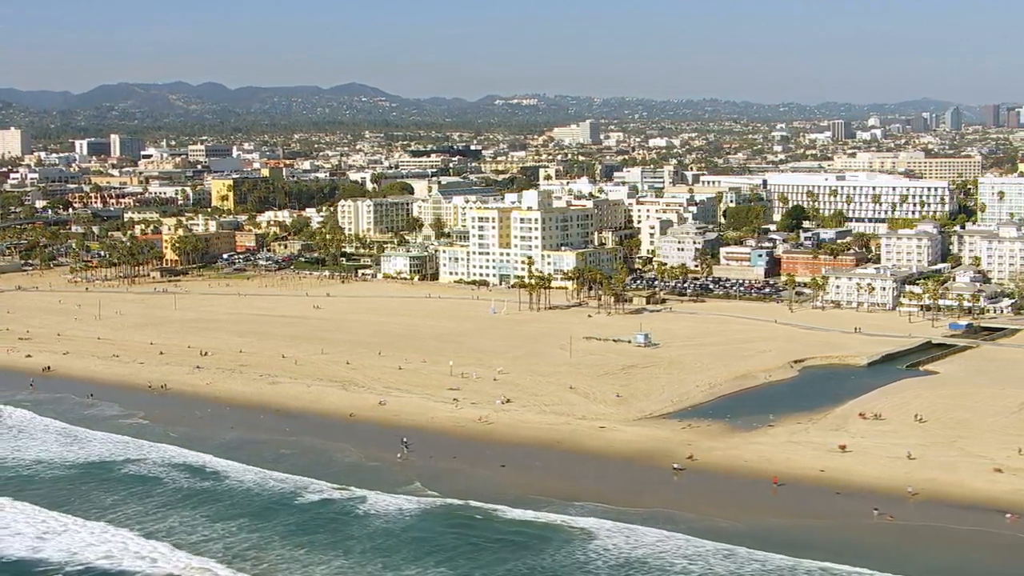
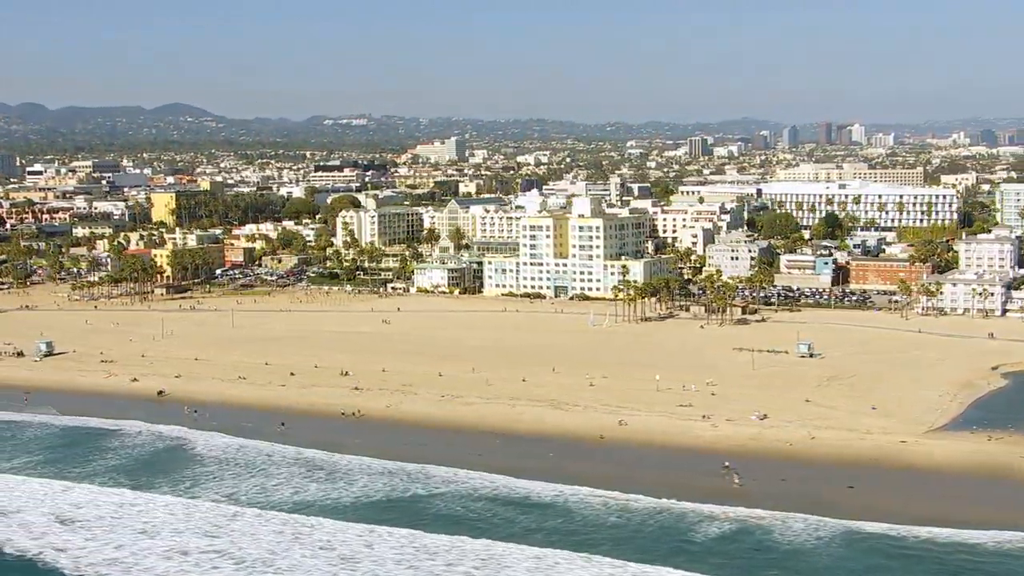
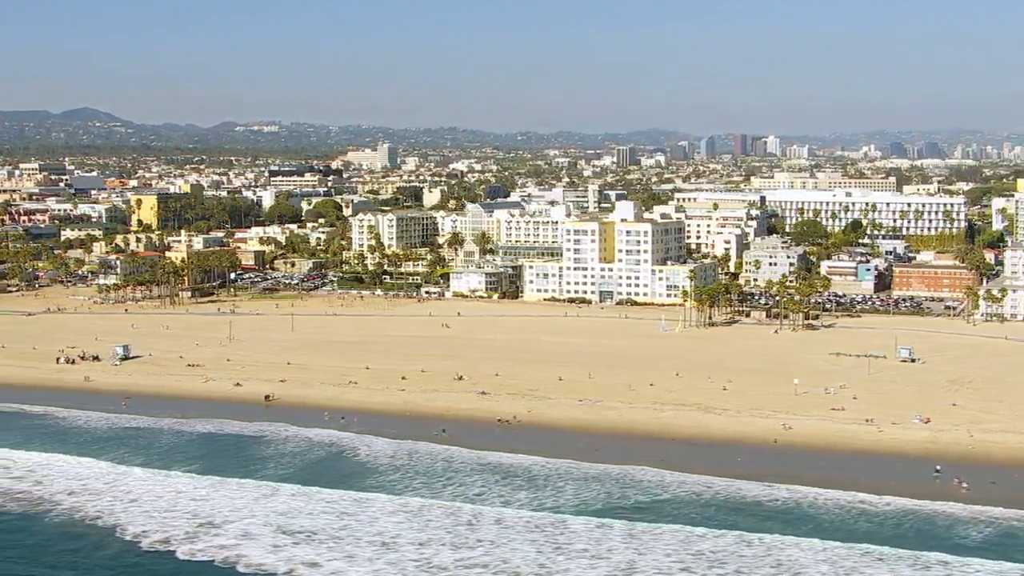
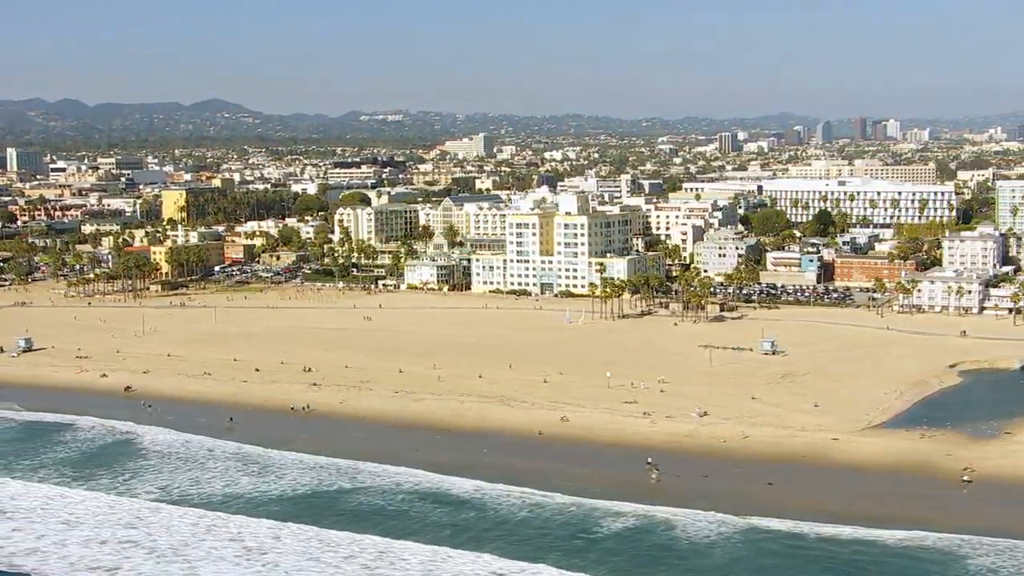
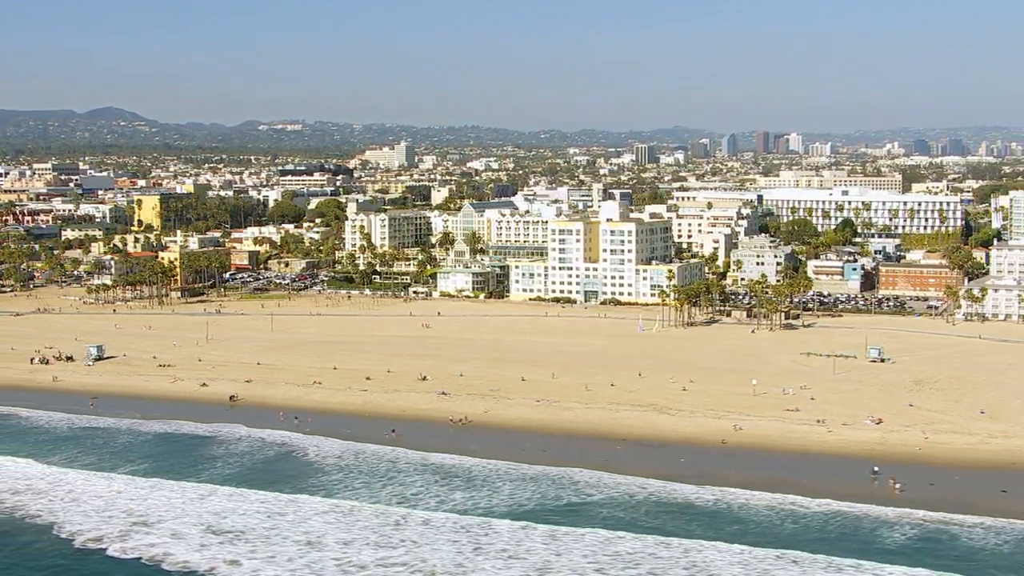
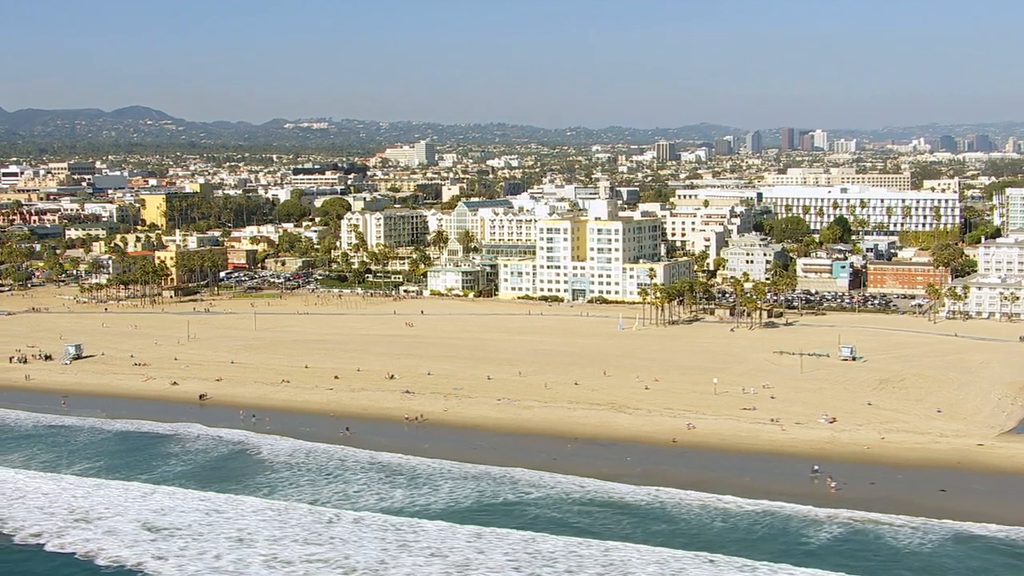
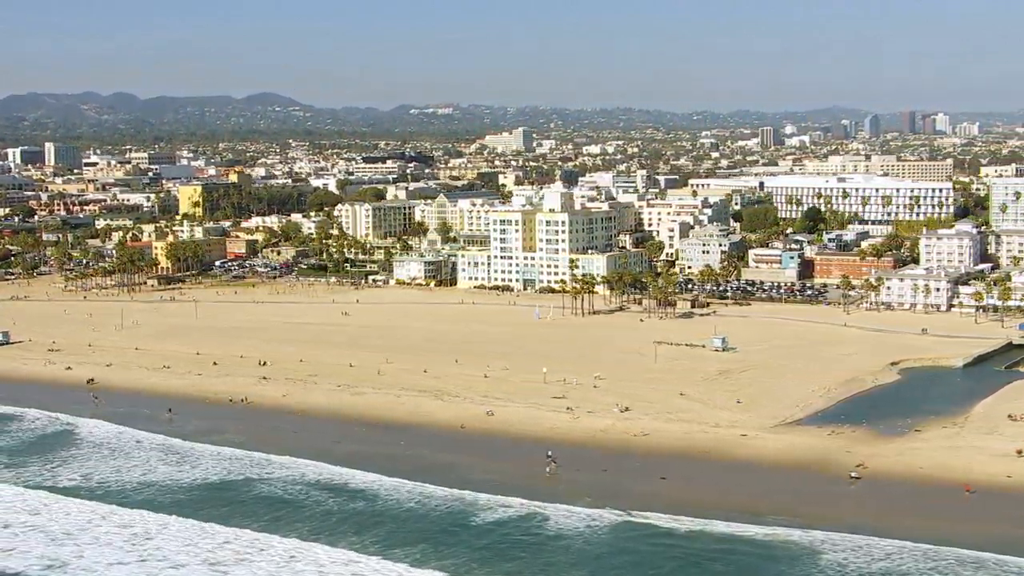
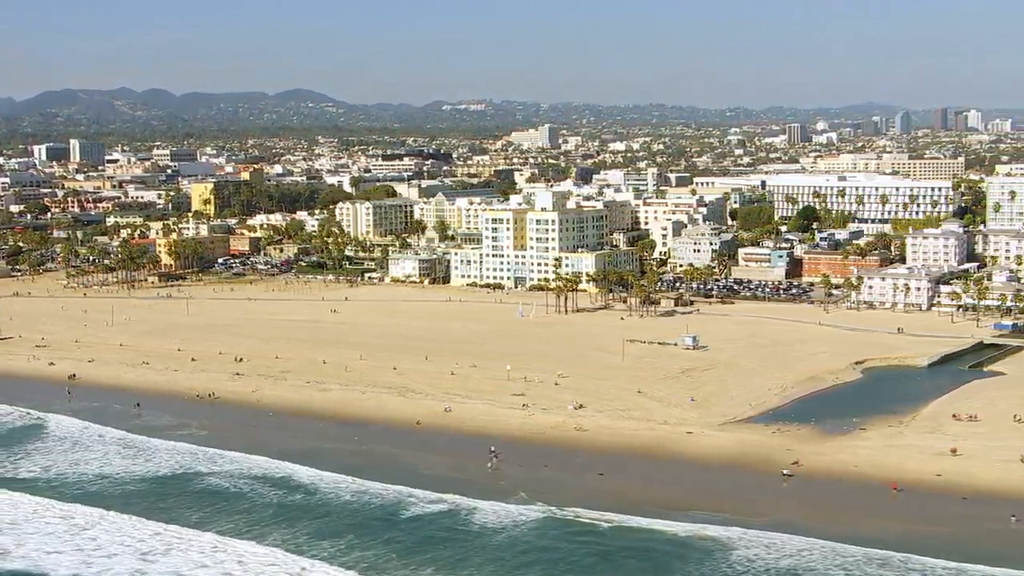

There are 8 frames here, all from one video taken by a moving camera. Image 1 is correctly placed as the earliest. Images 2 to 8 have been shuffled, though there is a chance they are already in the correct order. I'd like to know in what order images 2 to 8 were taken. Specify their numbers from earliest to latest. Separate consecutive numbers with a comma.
8, 7, 4, 2, 6, 5, 3
